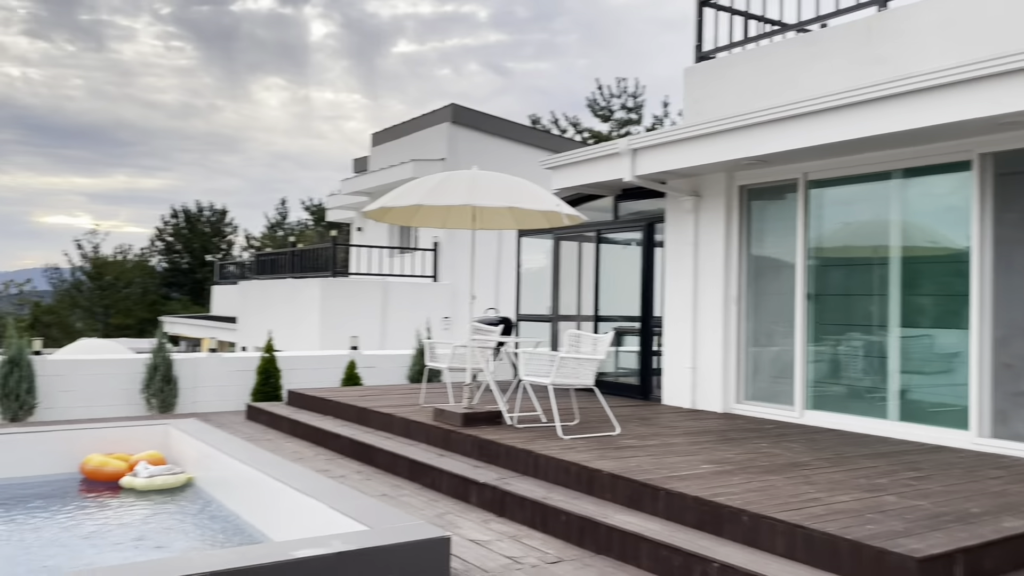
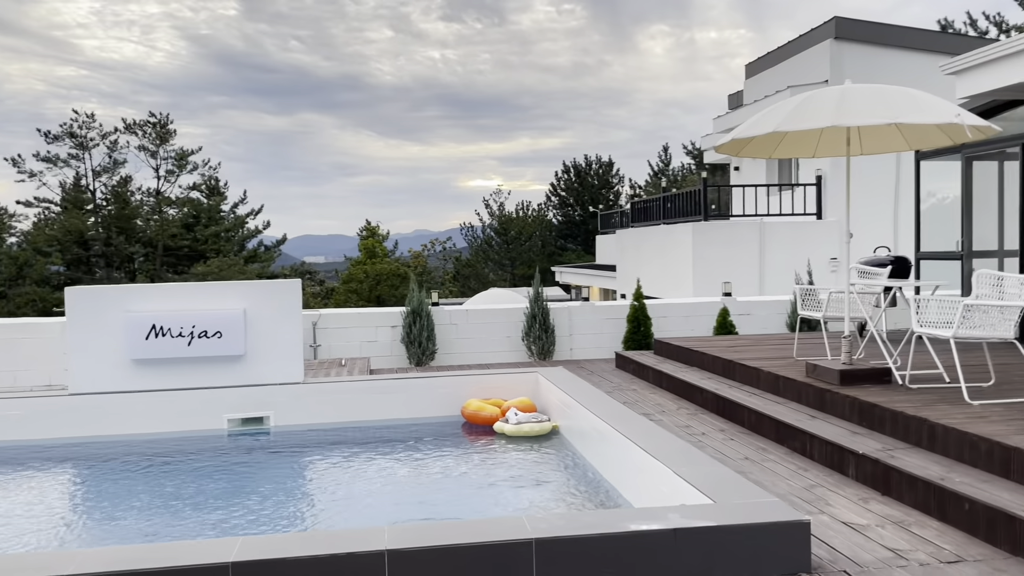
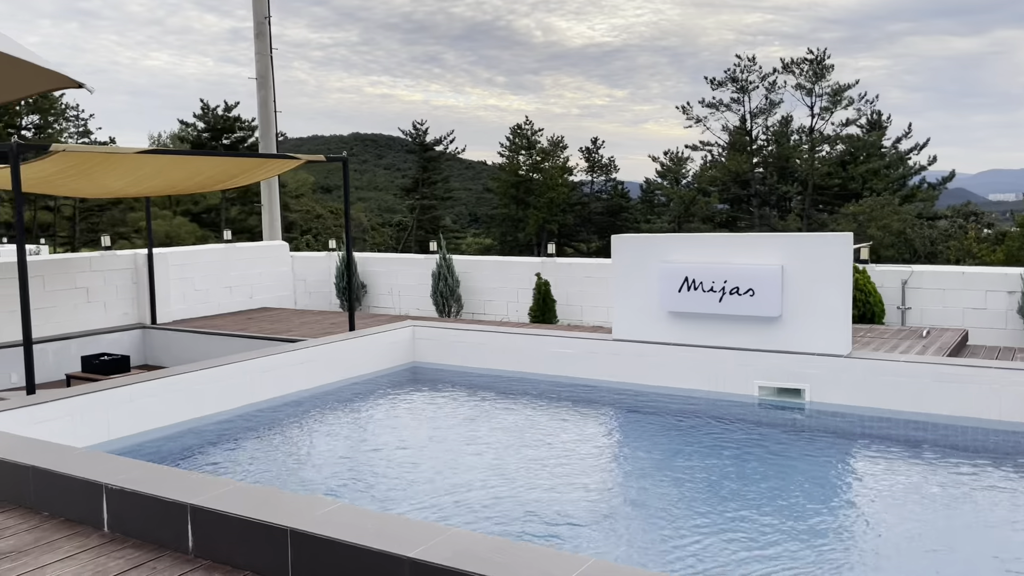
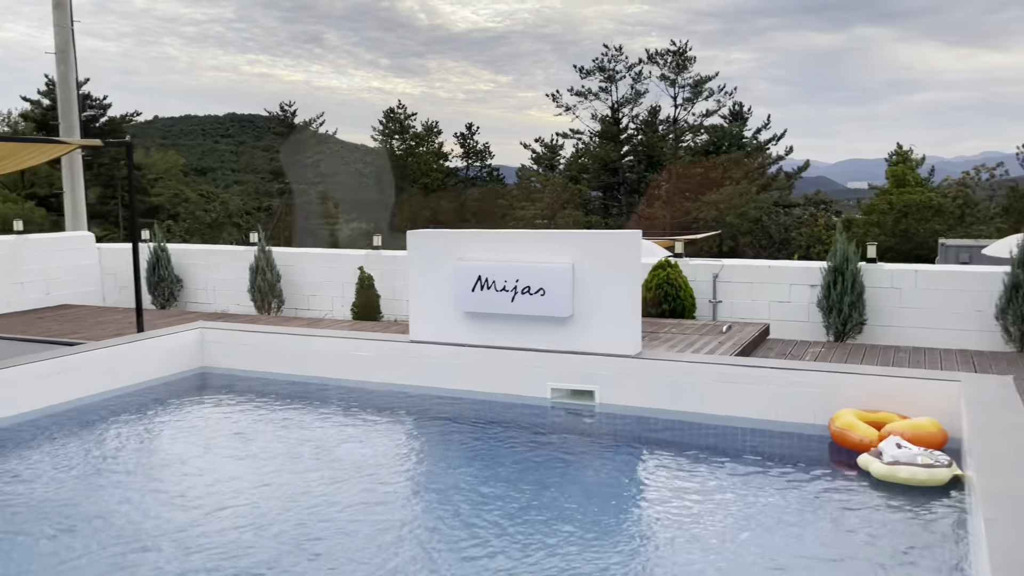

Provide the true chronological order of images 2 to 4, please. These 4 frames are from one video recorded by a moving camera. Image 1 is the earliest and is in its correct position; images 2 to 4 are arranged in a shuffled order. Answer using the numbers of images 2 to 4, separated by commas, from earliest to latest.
2, 3, 4
